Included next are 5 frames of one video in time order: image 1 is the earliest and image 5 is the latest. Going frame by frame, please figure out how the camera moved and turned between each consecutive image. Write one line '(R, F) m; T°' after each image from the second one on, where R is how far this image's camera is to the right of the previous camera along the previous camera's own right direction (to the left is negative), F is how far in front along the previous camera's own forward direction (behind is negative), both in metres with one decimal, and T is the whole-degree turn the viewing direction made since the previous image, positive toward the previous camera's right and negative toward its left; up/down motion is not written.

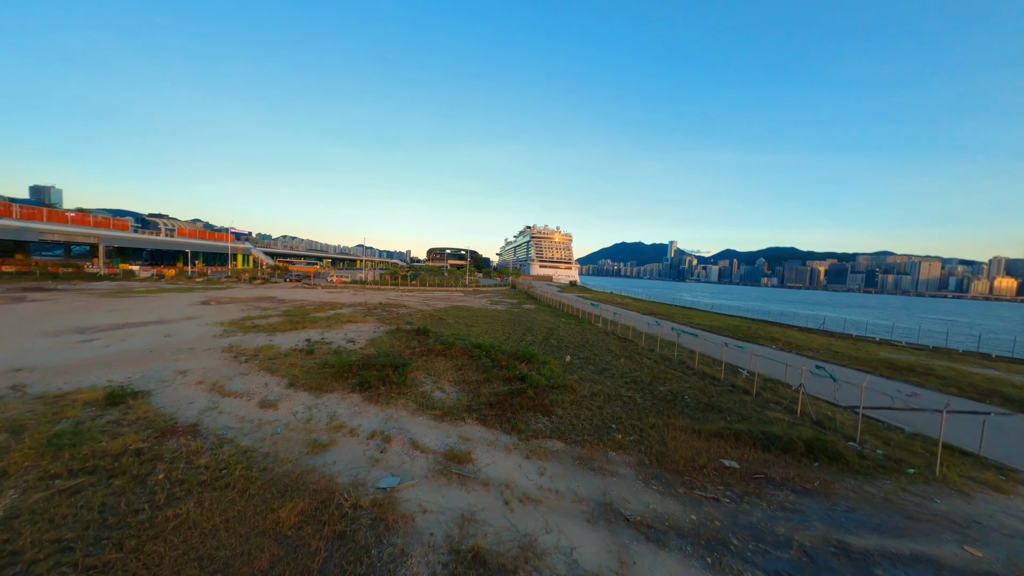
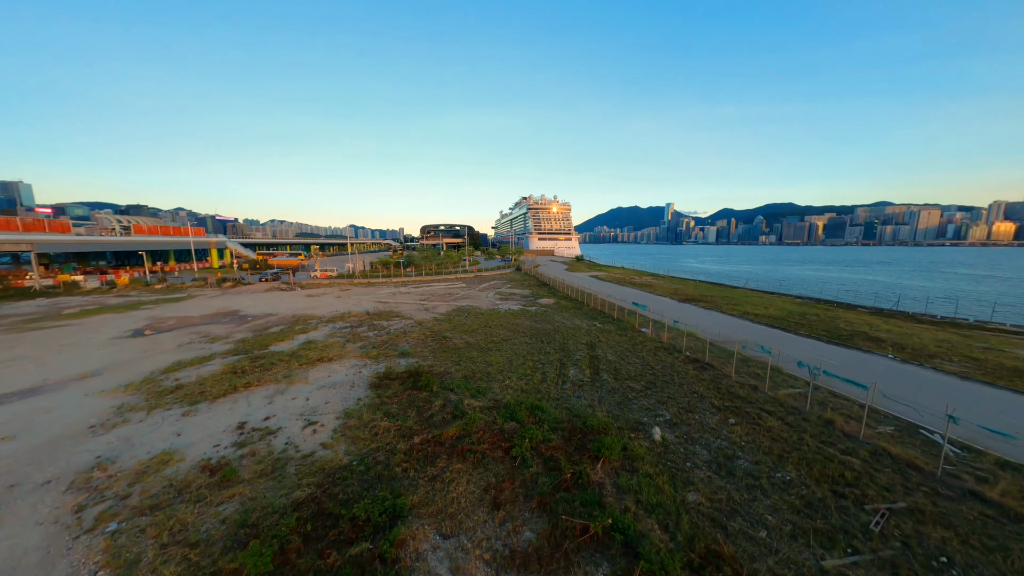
(-1.1, +4.7) m; 0°
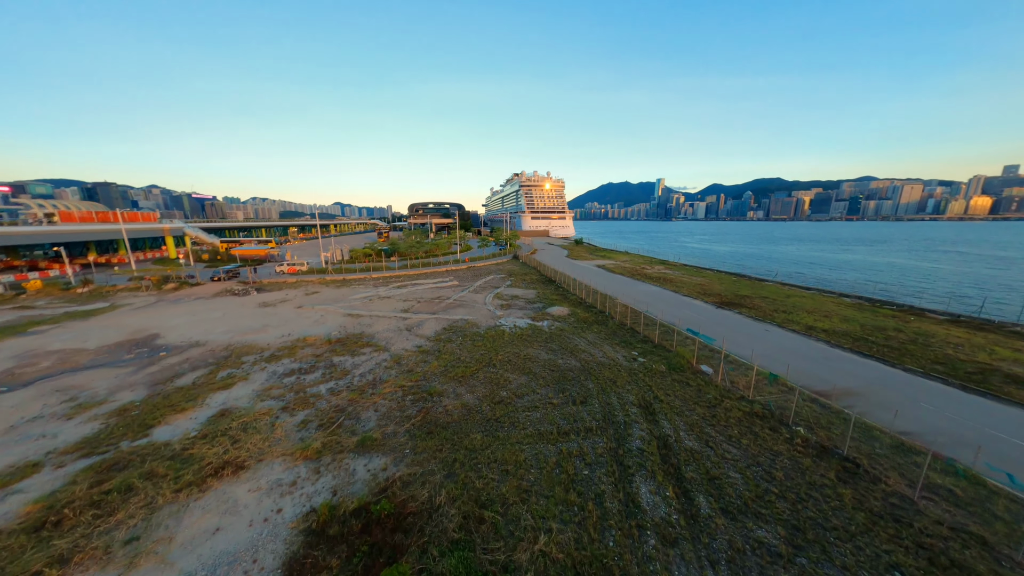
(-0.8, +4.9) m; +2°
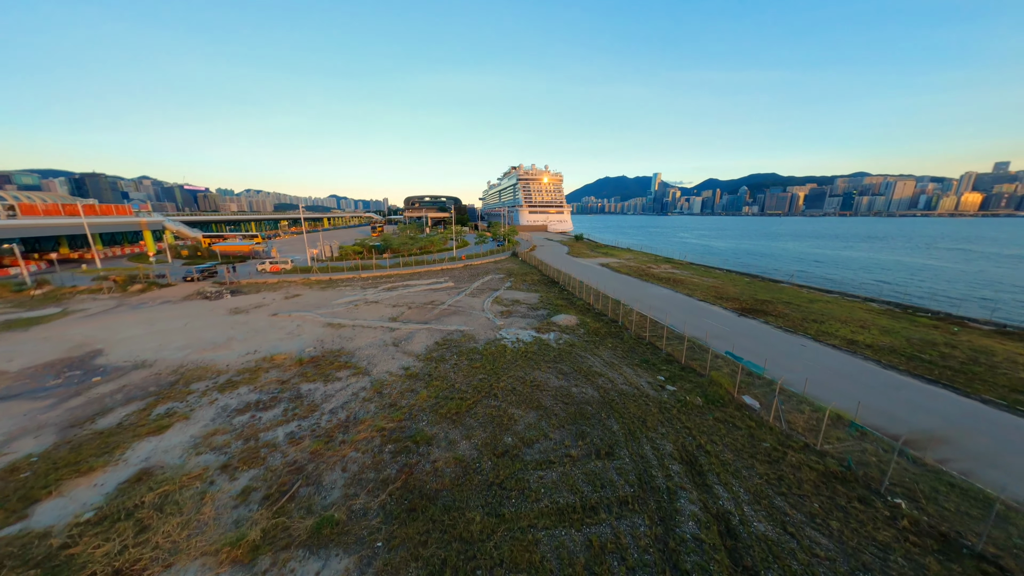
(-0.3, +2.2) m; +1°
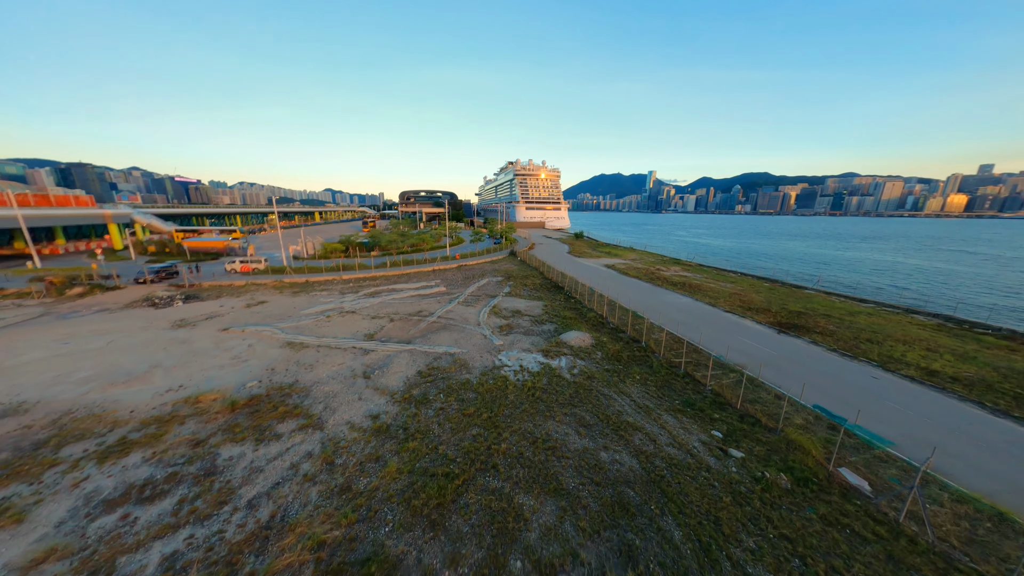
(-0.3, +3.1) m; +1°
